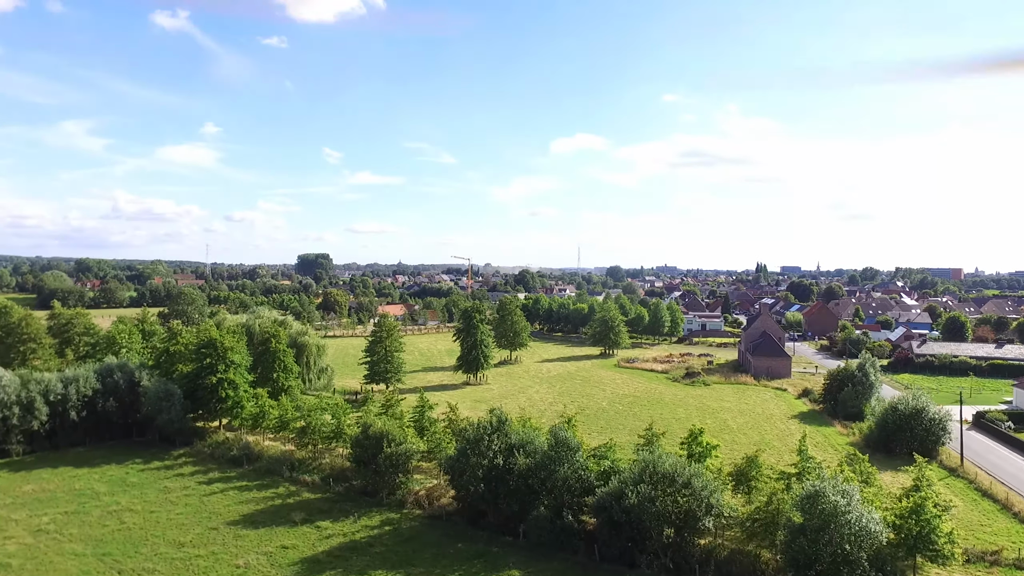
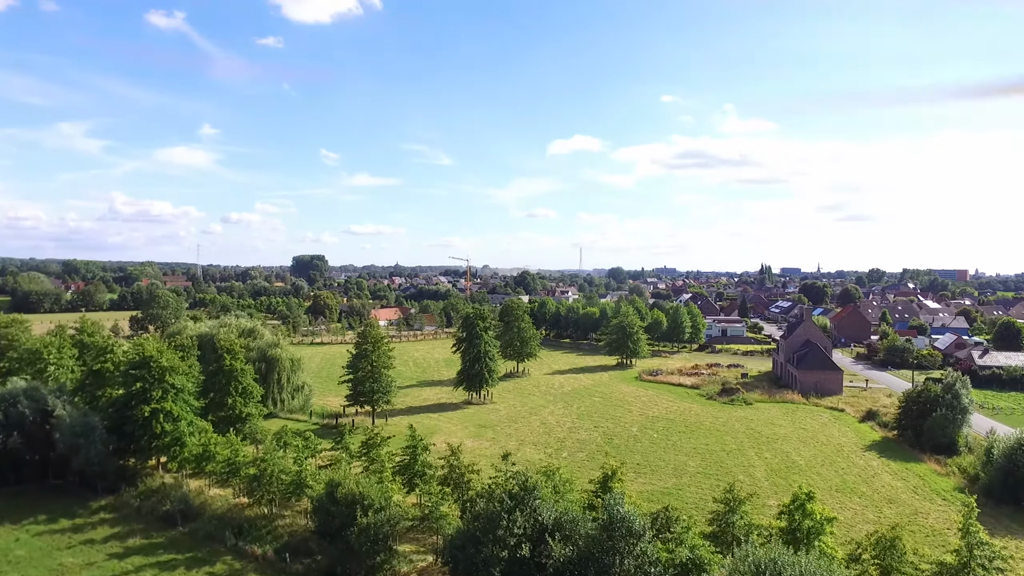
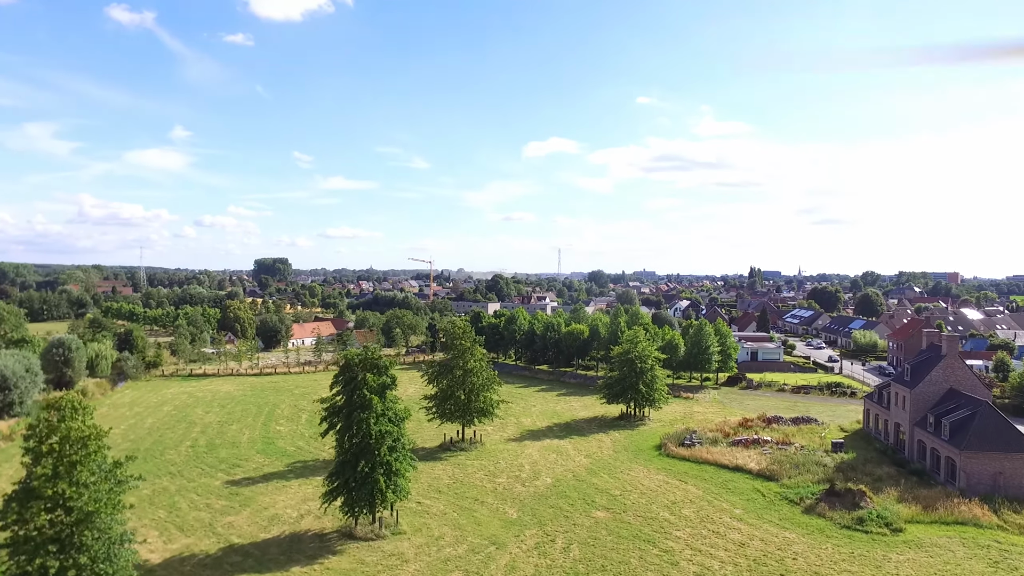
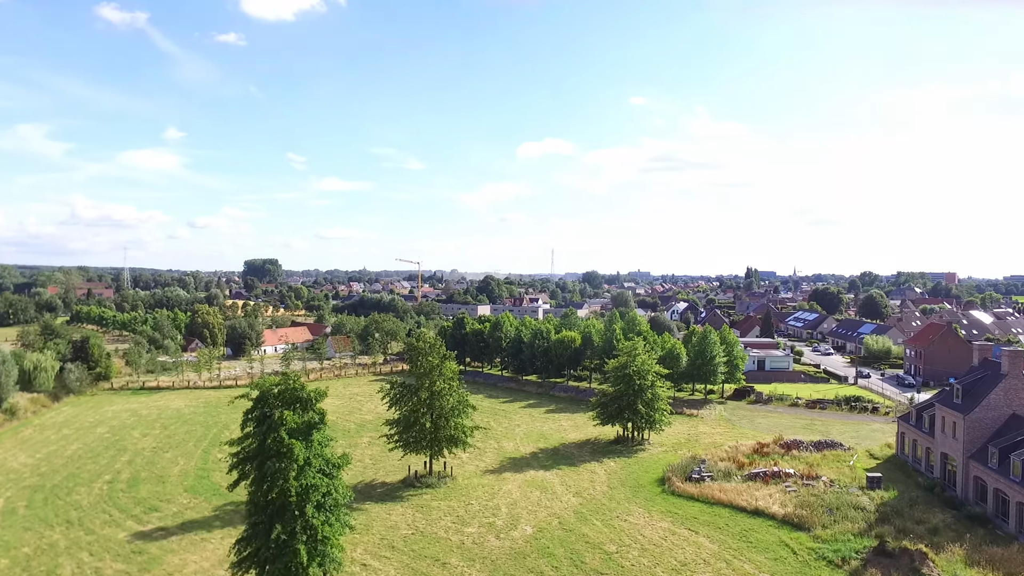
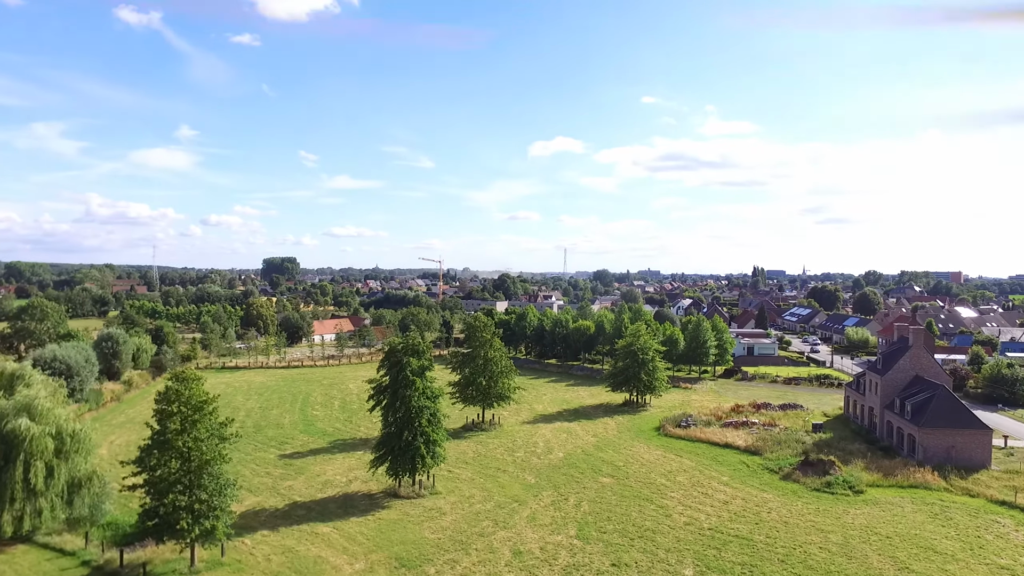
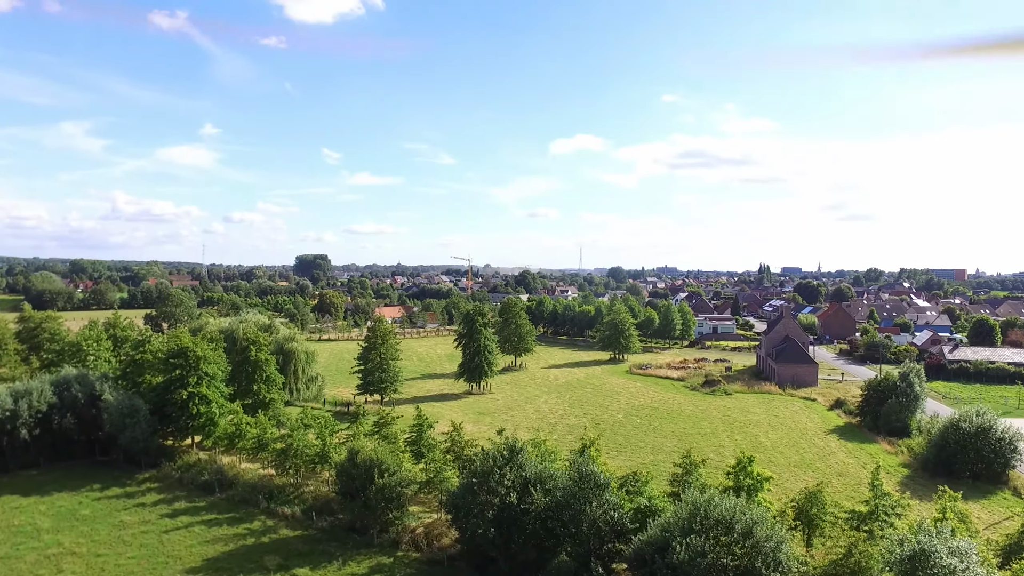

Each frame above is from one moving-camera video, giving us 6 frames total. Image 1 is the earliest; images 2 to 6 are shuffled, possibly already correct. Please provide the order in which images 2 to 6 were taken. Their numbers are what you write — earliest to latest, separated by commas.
6, 2, 5, 3, 4
